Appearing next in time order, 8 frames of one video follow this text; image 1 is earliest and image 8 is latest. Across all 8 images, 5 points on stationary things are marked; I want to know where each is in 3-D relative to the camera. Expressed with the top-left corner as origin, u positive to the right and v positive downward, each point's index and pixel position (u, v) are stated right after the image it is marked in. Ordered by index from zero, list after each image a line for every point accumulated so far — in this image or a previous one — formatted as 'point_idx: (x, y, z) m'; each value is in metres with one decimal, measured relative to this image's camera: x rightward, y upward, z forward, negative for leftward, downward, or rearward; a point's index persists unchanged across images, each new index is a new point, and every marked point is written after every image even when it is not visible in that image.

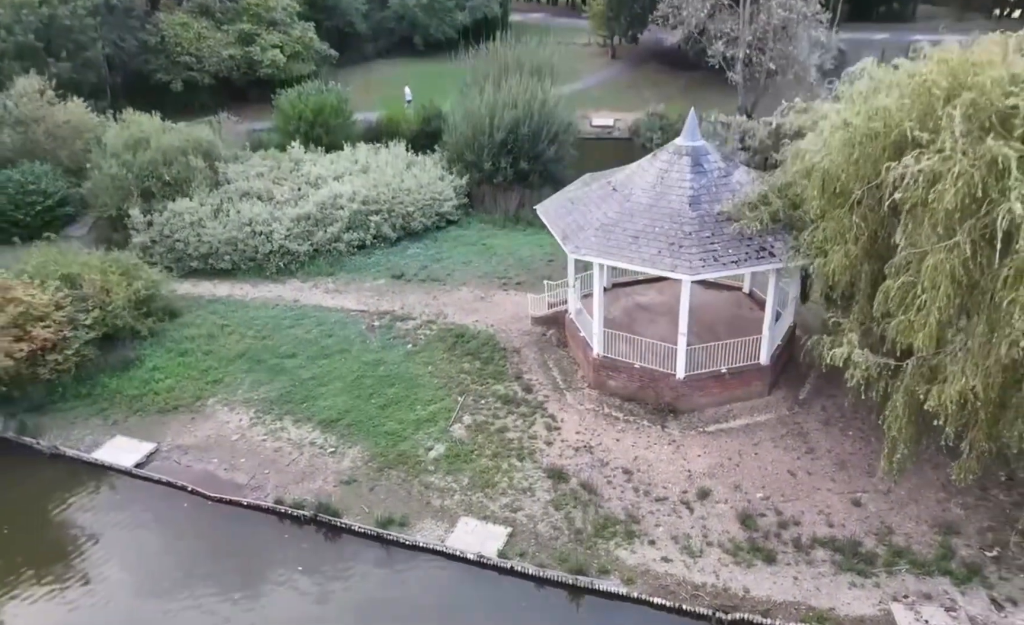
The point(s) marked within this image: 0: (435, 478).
0: (-1.4, -3.0, +13.0) m
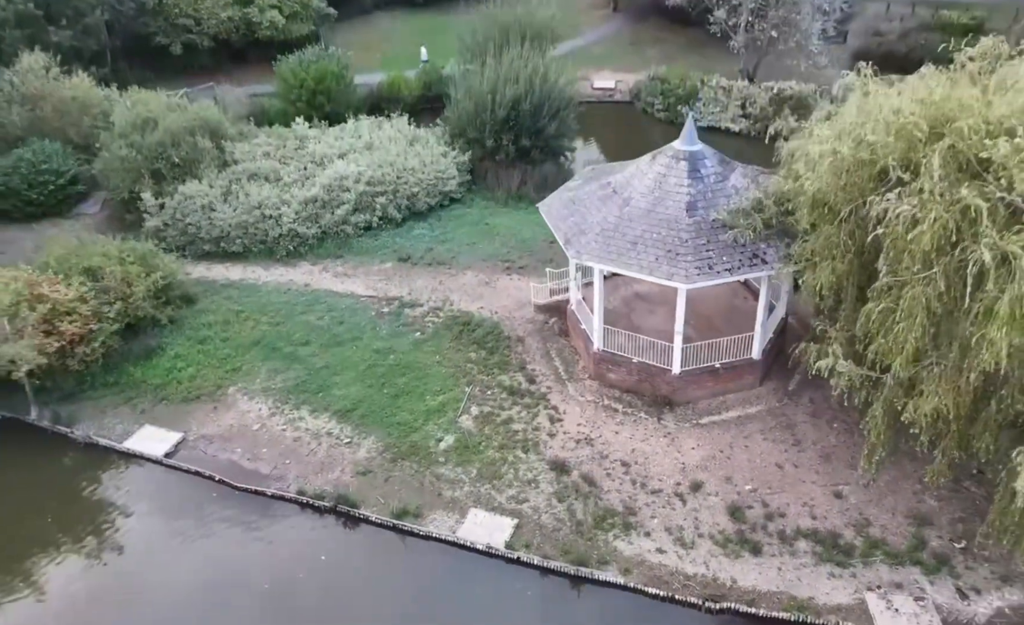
0: (-1.3, -3.0, +13.9) m
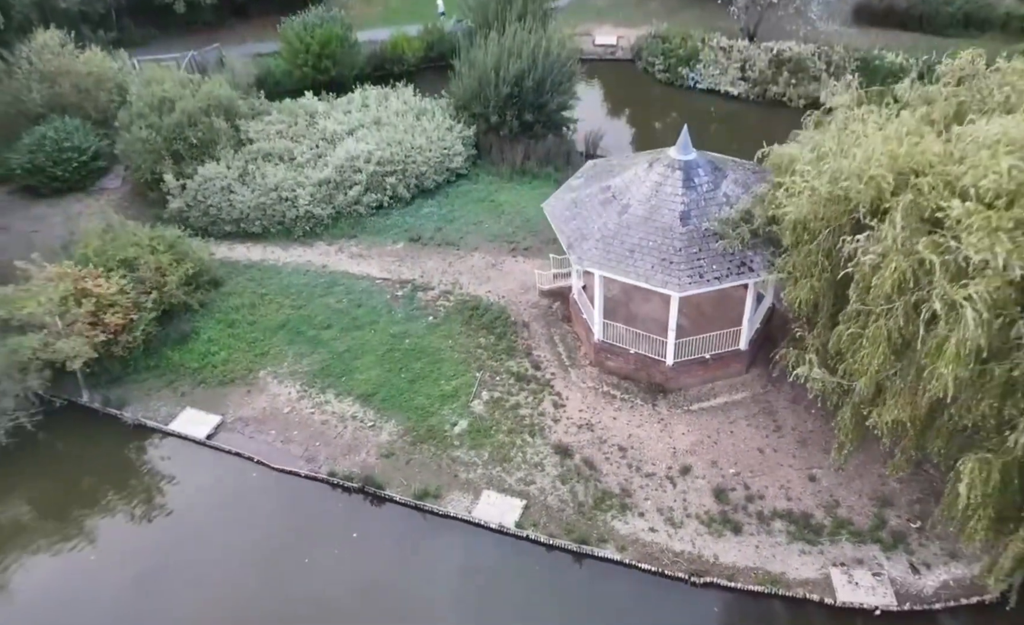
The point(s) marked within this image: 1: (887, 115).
0: (-1.1, -3.0, +15.4) m
1: (+6.8, +3.7, +13.4) m
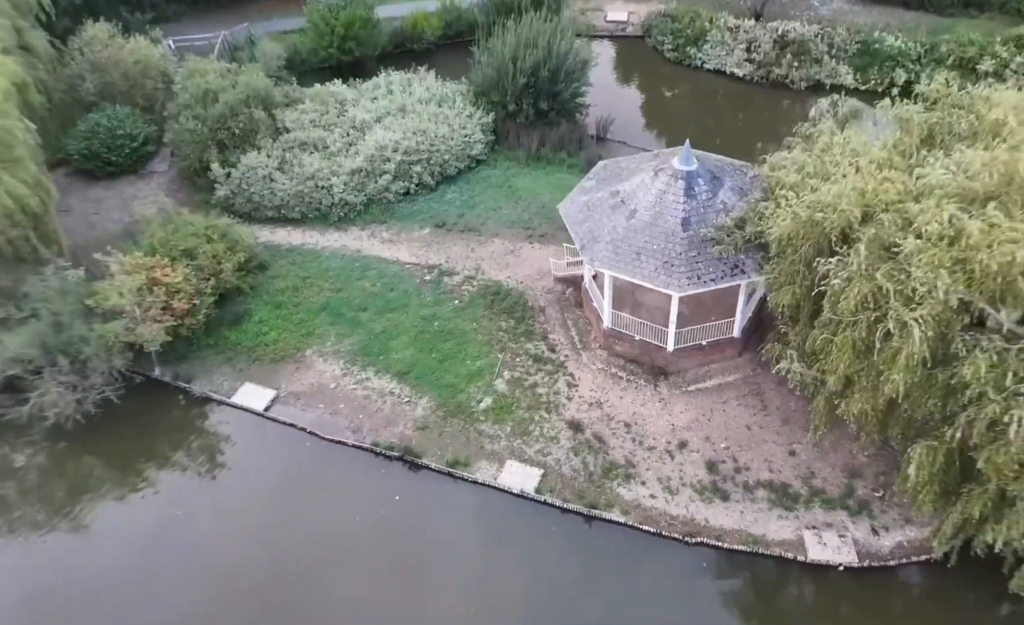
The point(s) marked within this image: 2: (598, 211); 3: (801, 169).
0: (-0.6, -2.8, +17.7) m
1: (+7.4, +3.6, +15.2) m
2: (+2.2, +2.6, +18.0) m
3: (+6.2, +3.1, +15.5) m
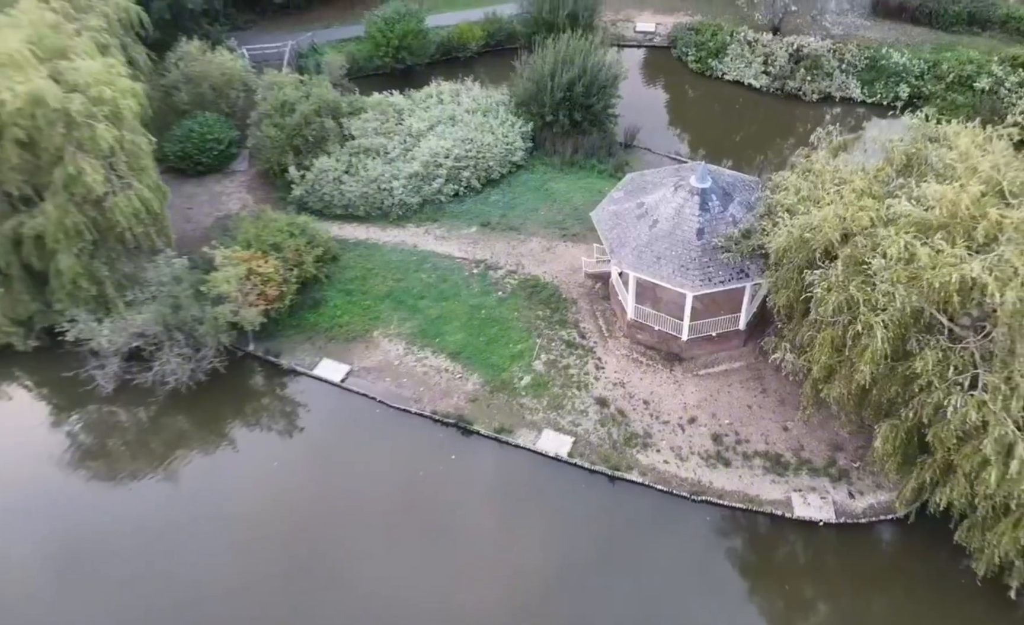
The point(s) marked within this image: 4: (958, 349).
0: (+0.4, -2.5, +21.1) m
1: (+8.5, +3.6, +18.2) m
2: (+3.4, +2.7, +21.1) m
3: (+7.3, +3.1, +18.5) m
4: (+9.3, -0.7, +15.1) m
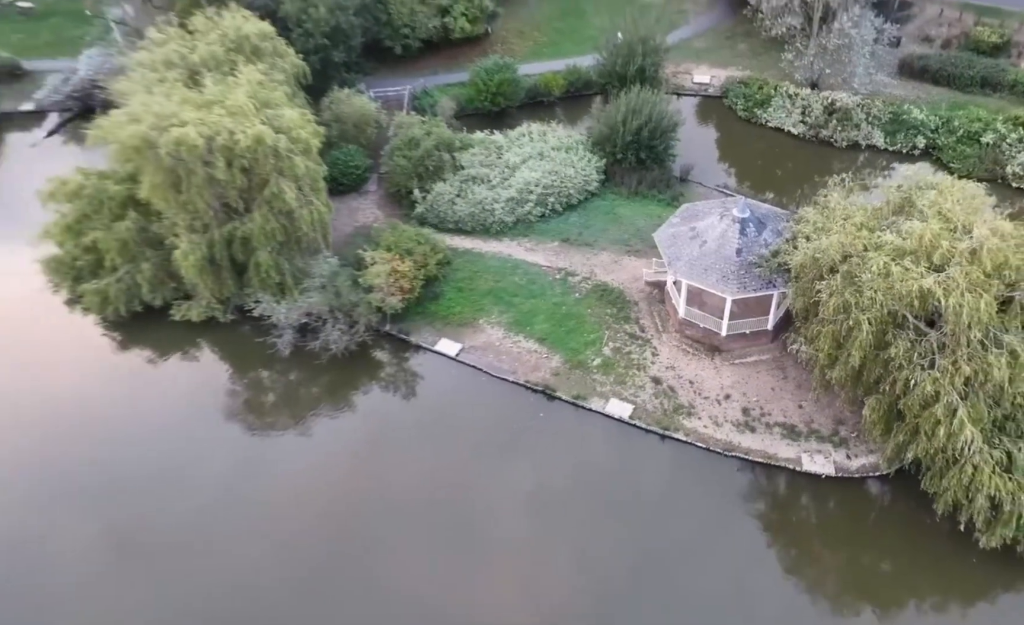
0: (+3.2, -2.4, +27.3) m
1: (+11.4, +3.5, +24.1) m
2: (+6.4, +2.8, +27.3) m
3: (+10.2, +3.0, +24.4) m
4: (+11.9, -0.8, +20.9) m
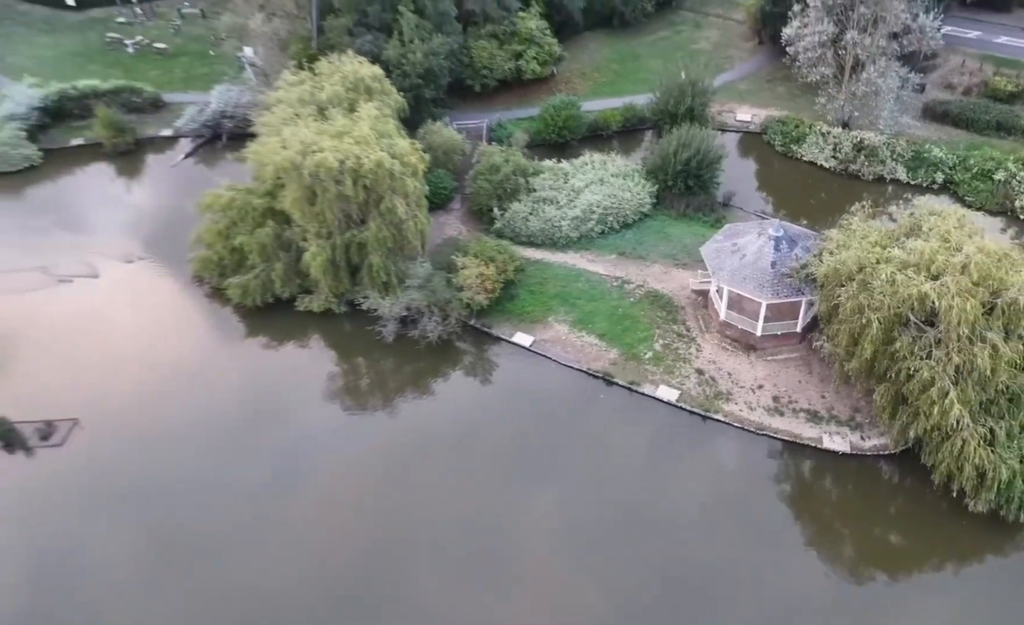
0: (+6.2, -2.4, +32.4) m
1: (+14.4, +3.3, +28.9) m
2: (+9.5, +2.6, +32.4) m
3: (+13.2, +2.9, +29.3) m
4: (+14.5, -0.8, +25.6) m
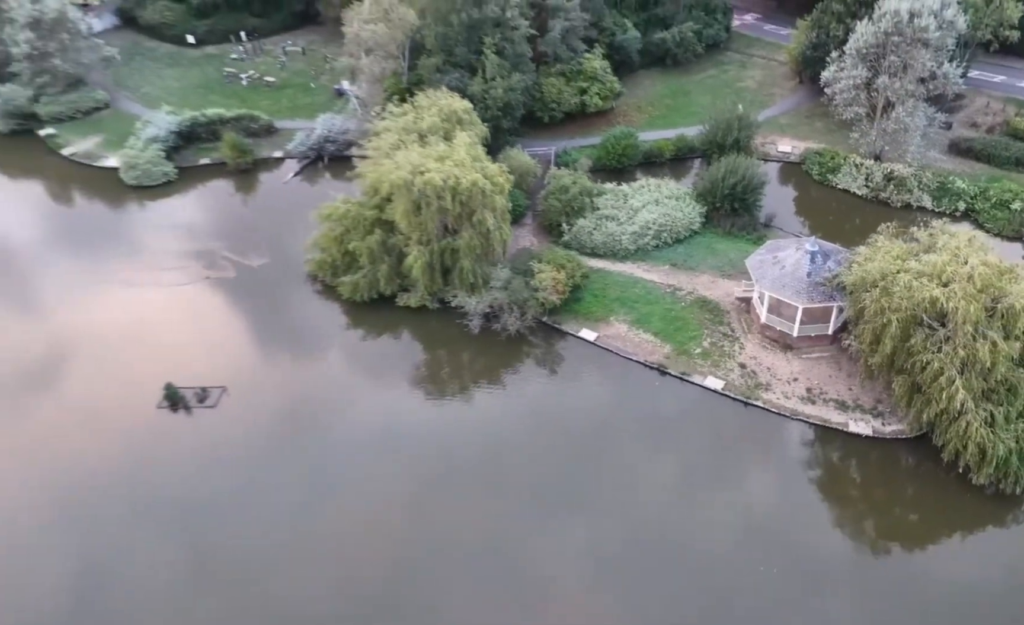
0: (+9.7, -2.5, +37.6) m
1: (+17.9, +3.1, +34.0) m
2: (+13.2, +2.4, +37.6) m
3: (+16.7, +2.7, +34.4) m
4: (+17.8, -0.9, +30.5) m
